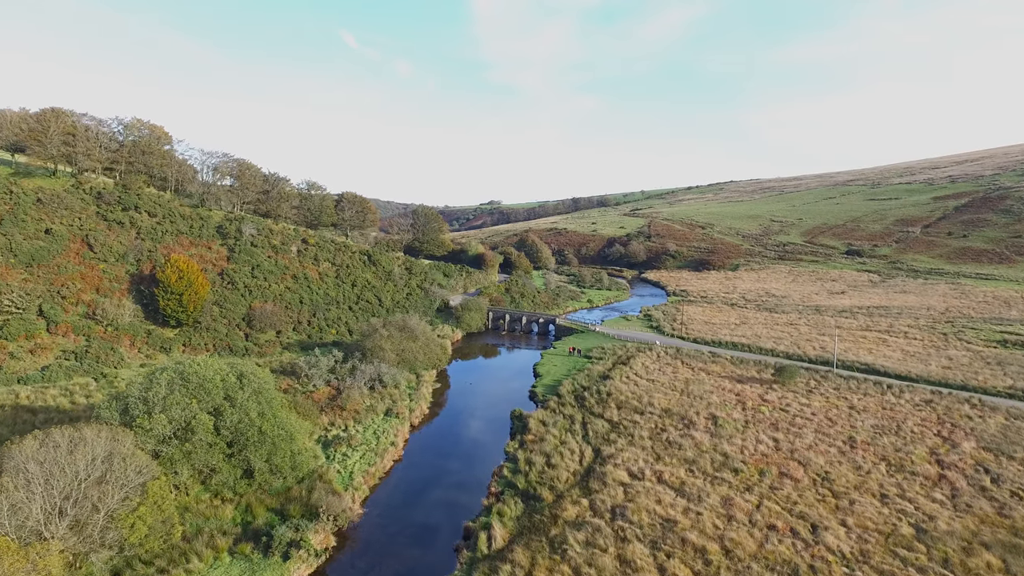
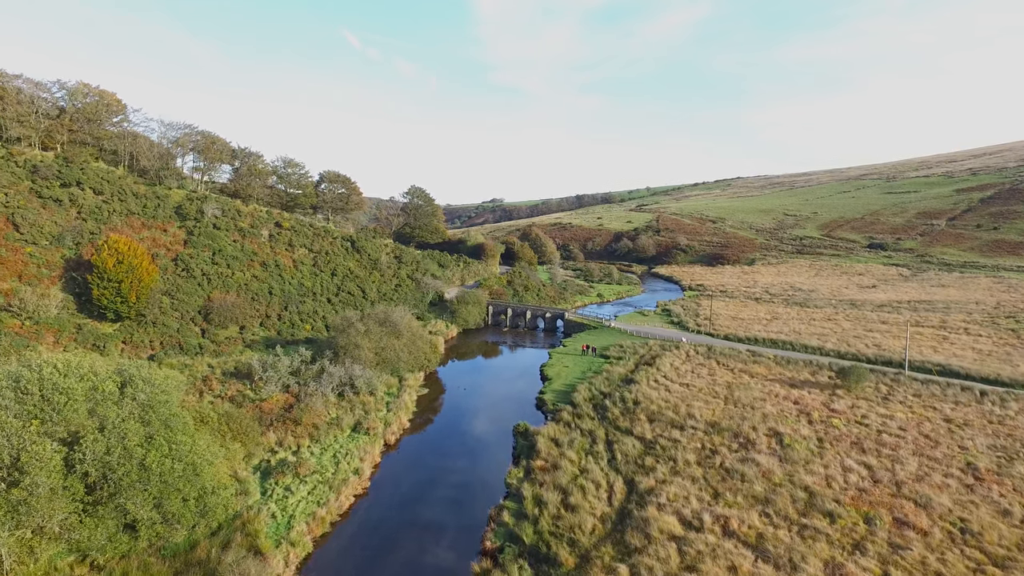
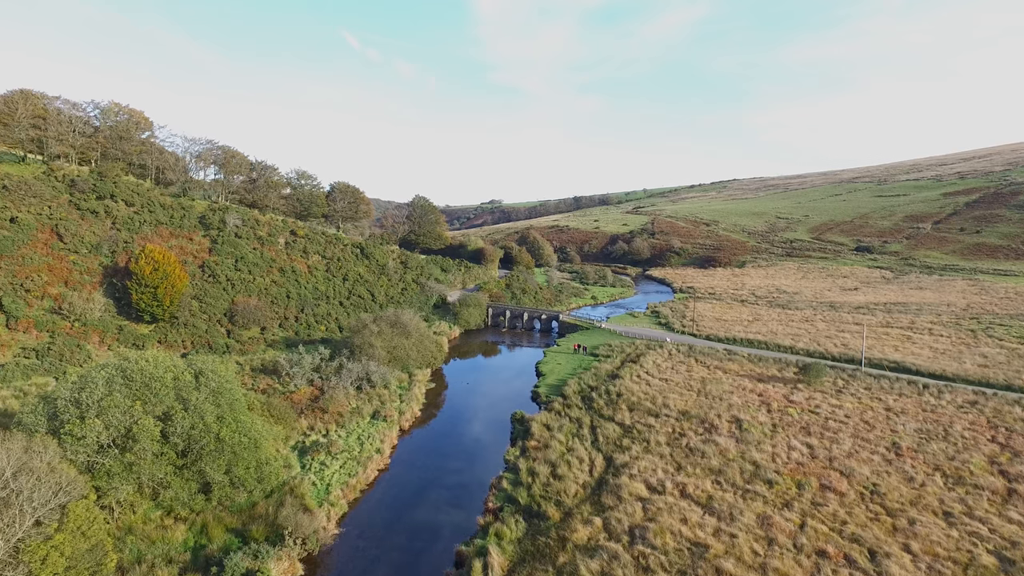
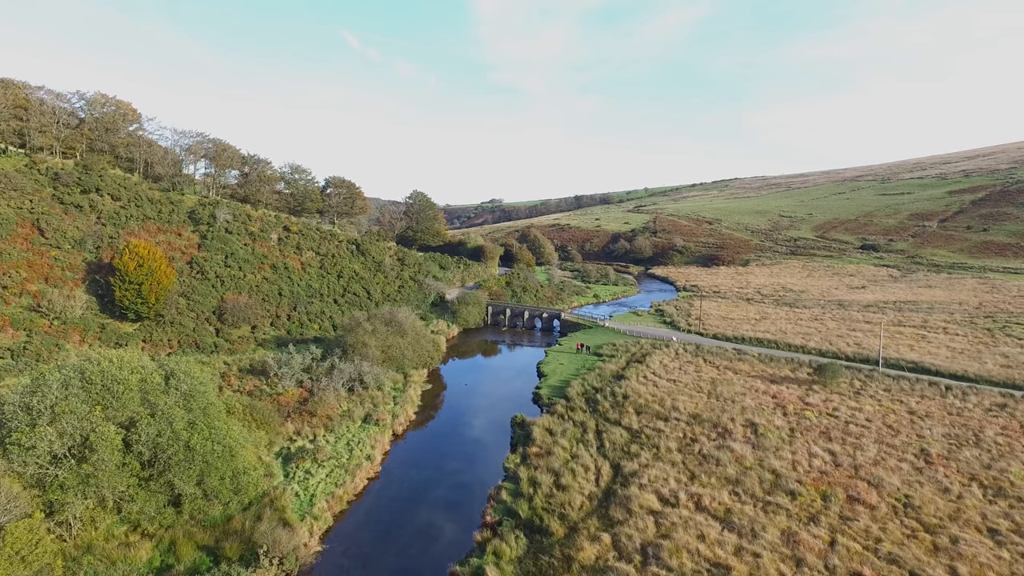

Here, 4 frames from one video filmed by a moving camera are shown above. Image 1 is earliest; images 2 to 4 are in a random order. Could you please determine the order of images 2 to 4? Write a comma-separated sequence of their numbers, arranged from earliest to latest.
3, 4, 2
